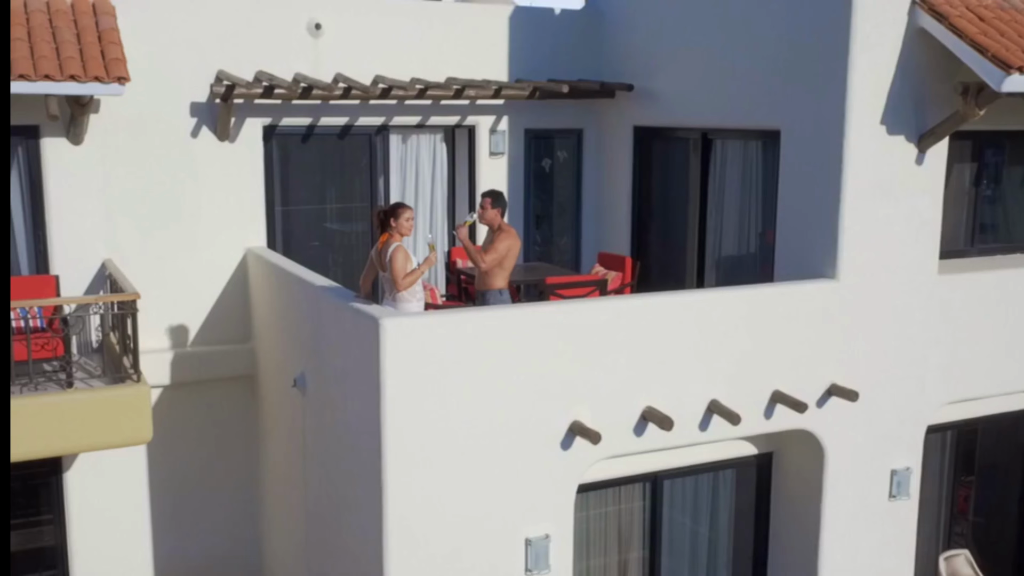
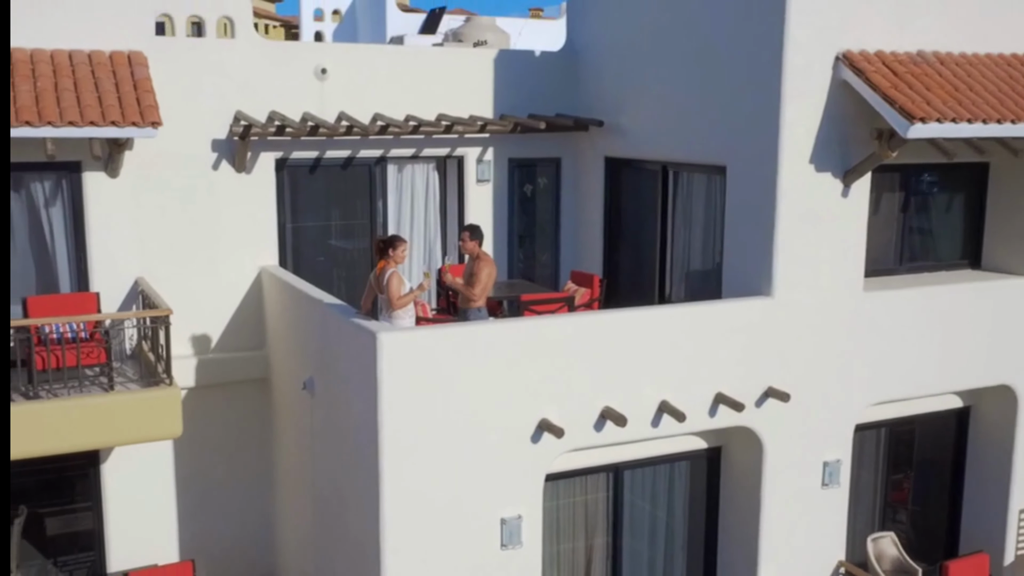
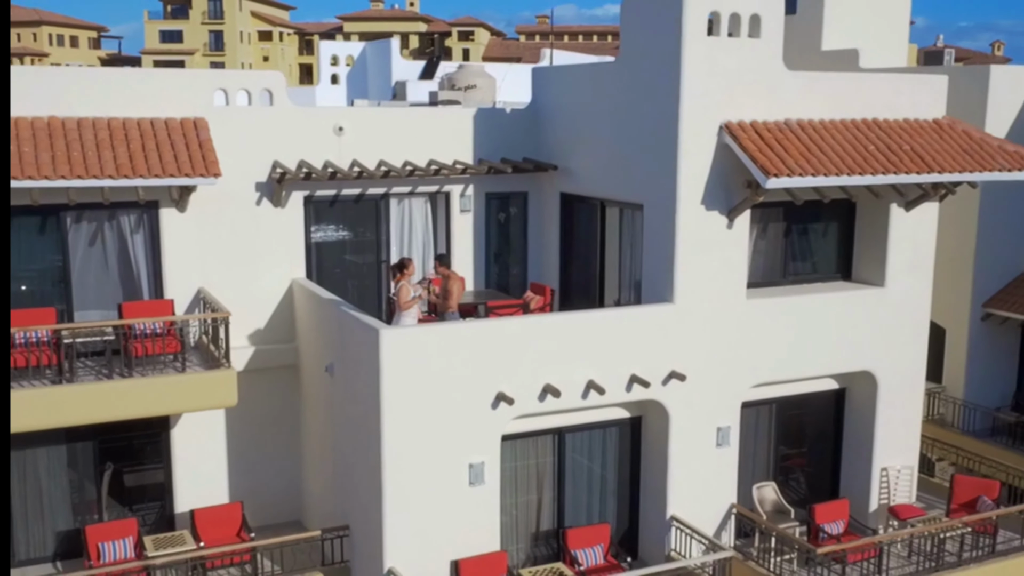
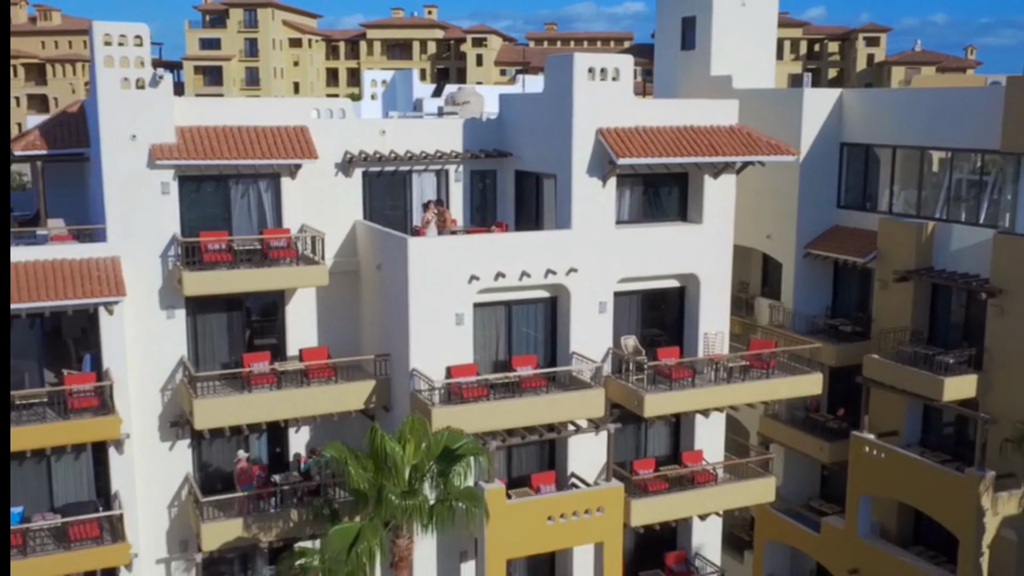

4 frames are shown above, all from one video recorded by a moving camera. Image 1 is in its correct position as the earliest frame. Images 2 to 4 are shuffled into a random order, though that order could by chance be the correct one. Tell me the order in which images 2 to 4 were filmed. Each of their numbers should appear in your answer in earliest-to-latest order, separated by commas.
2, 3, 4
